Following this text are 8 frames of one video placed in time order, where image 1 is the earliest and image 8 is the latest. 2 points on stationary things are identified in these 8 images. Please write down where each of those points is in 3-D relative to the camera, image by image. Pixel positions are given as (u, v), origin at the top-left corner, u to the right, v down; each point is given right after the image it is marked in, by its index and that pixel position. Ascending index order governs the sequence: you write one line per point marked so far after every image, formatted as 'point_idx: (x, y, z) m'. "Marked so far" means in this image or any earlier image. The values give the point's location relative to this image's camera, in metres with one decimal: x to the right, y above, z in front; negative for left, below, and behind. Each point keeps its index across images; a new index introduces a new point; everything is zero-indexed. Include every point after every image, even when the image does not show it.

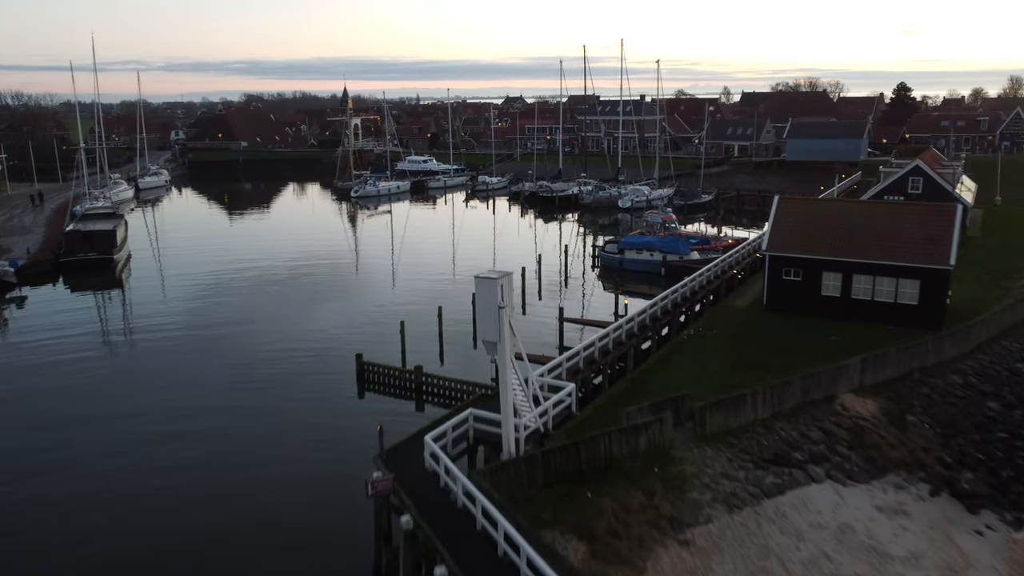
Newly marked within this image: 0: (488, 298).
0: (-0.3, -0.2, +12.4) m
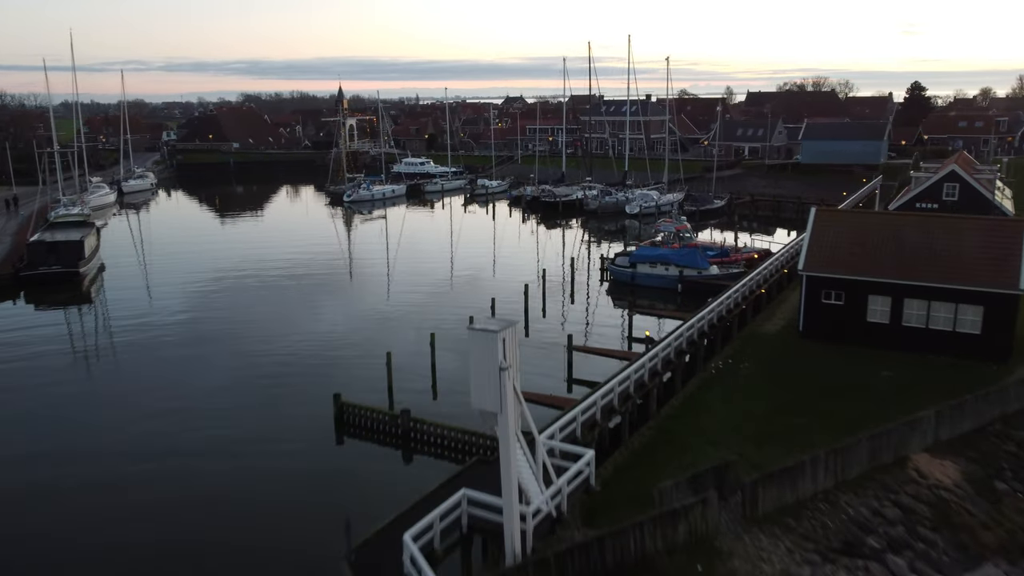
0: (-0.3, -0.8, +9.5) m
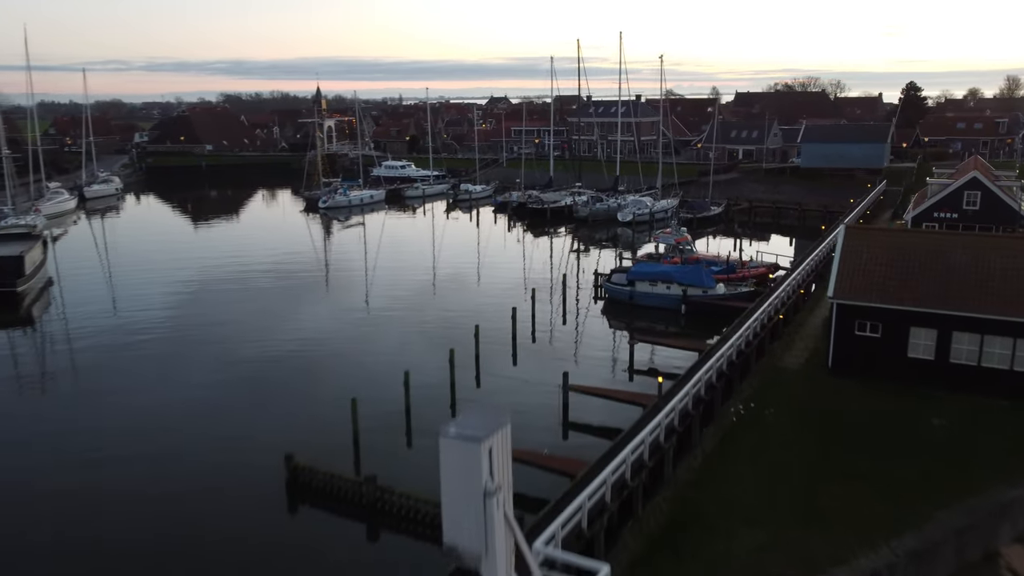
0: (-0.4, -1.5, +6.6) m
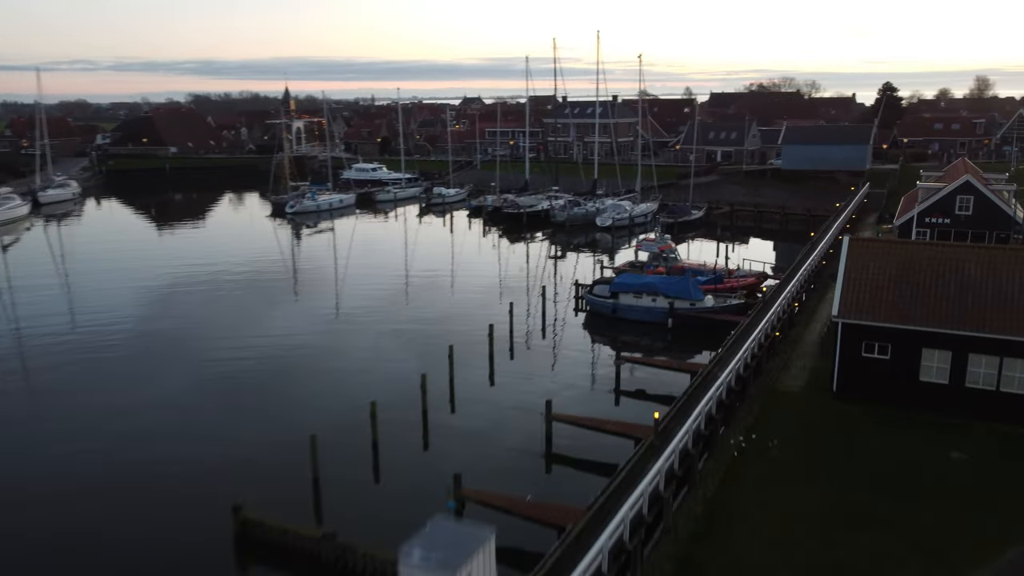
0: (-0.5, -1.9, +4.9) m
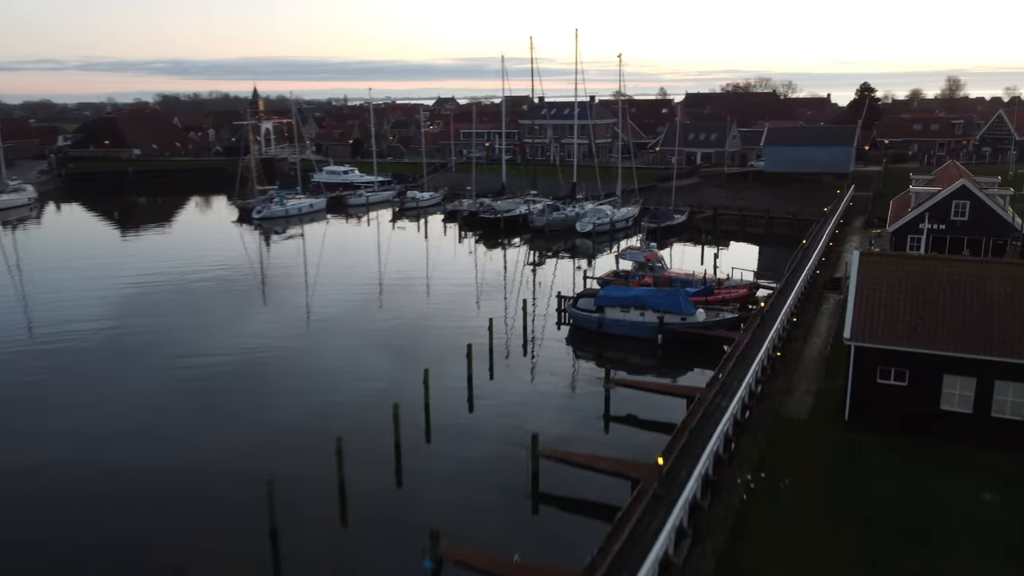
0: (-0.4, -2.3, +3.2) m
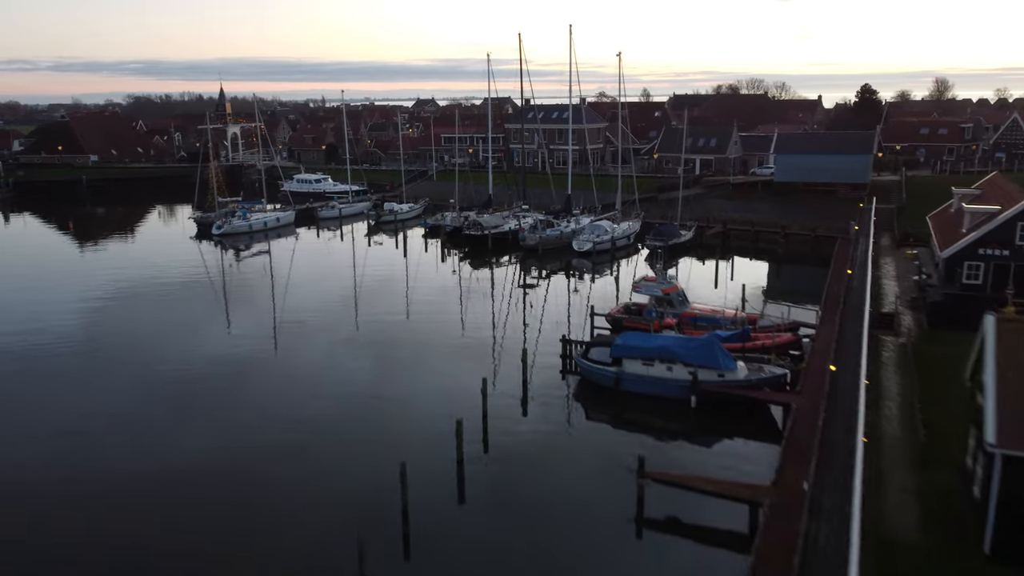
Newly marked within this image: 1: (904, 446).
0: (0.0, -3.5, -1.3) m
1: (+7.5, -3.0, +15.6) m
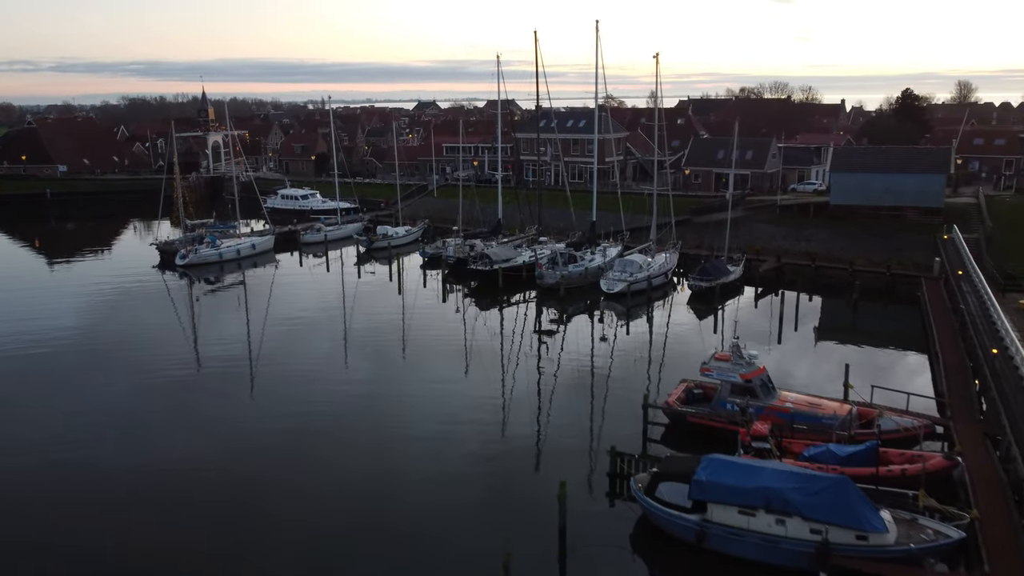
0: (+0.6, -5.4, -7.8) m
1: (+8.1, -4.9, +9.0) m
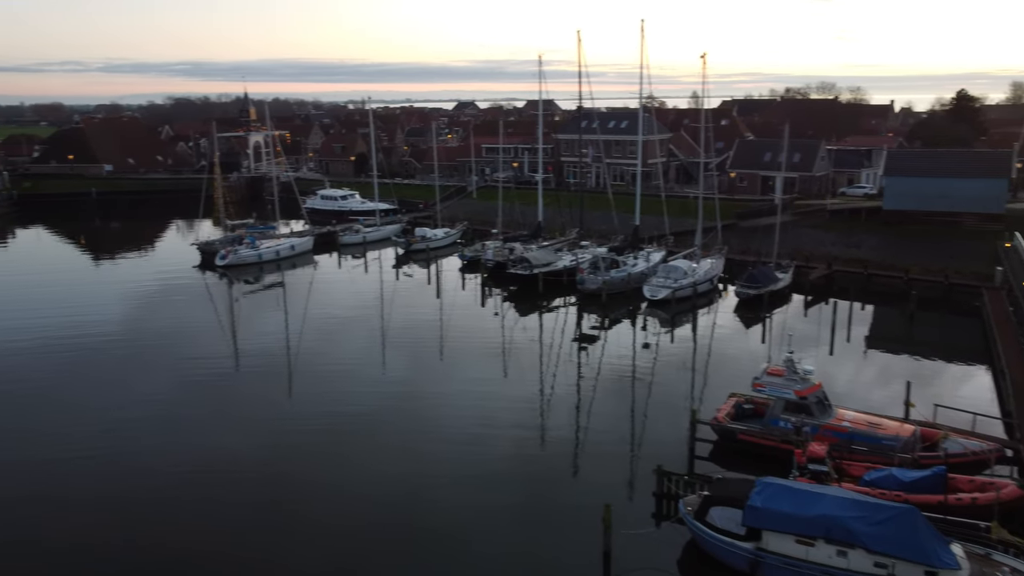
0: (+0.3, -5.6, -8.5) m
1: (+8.5, -5.2, +8.0) m
